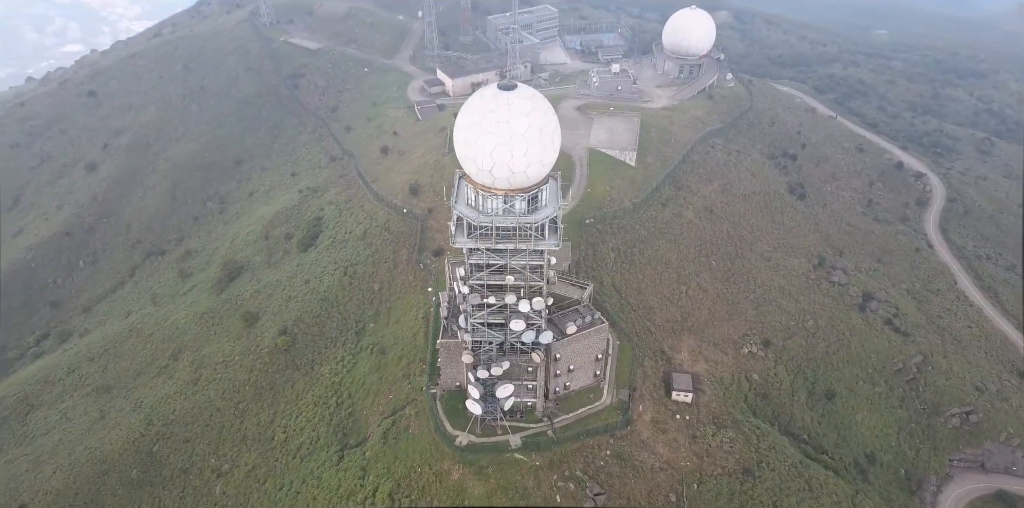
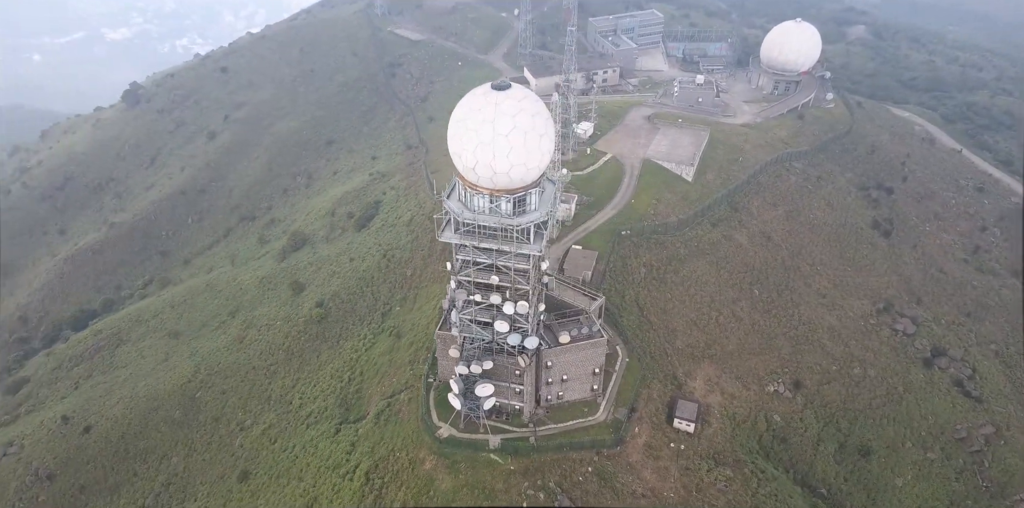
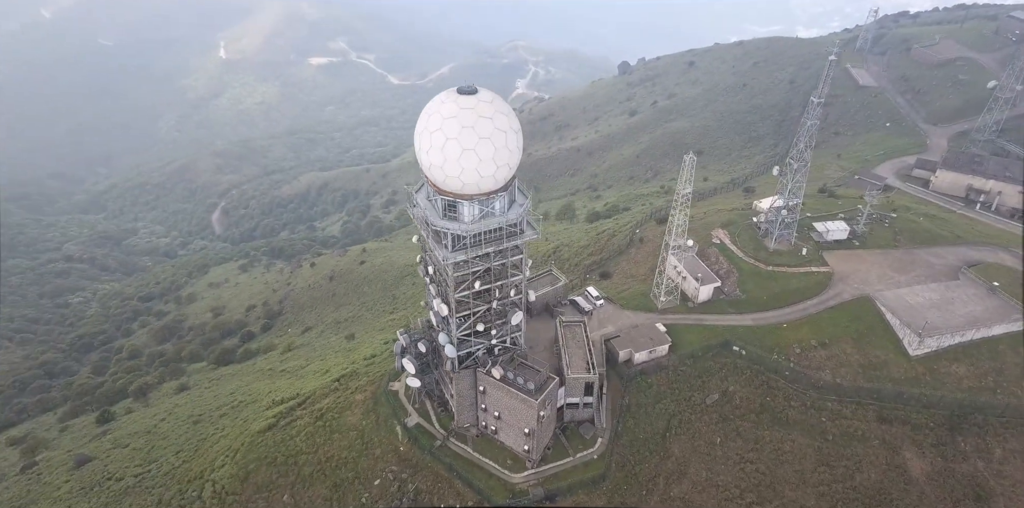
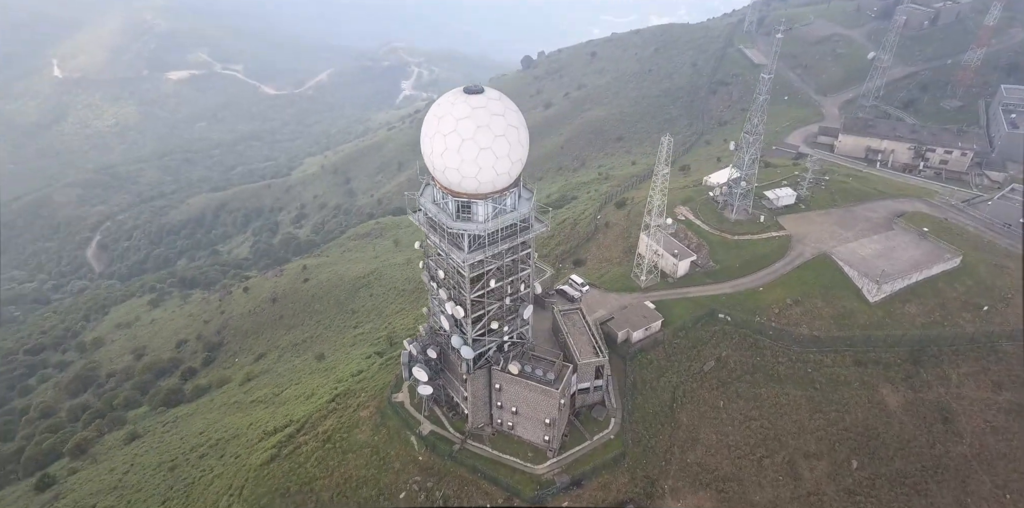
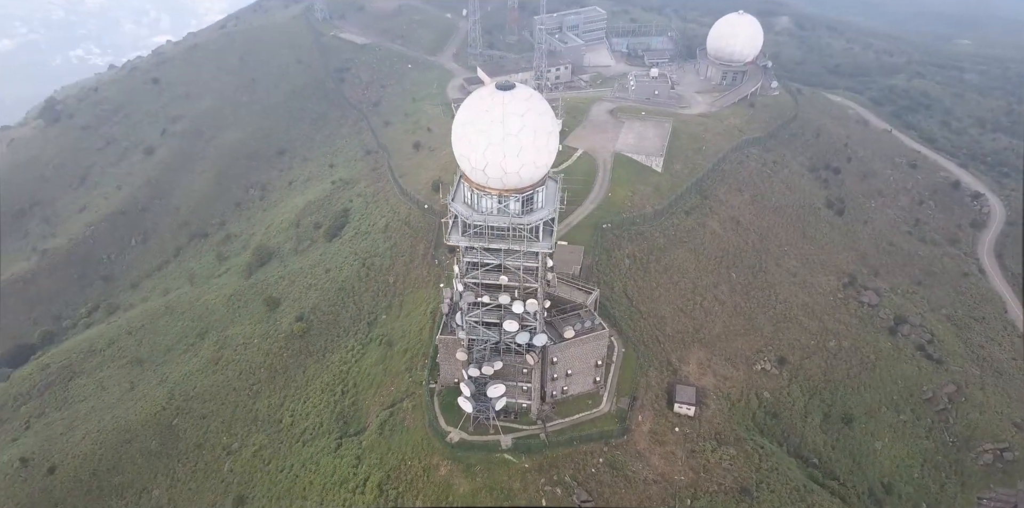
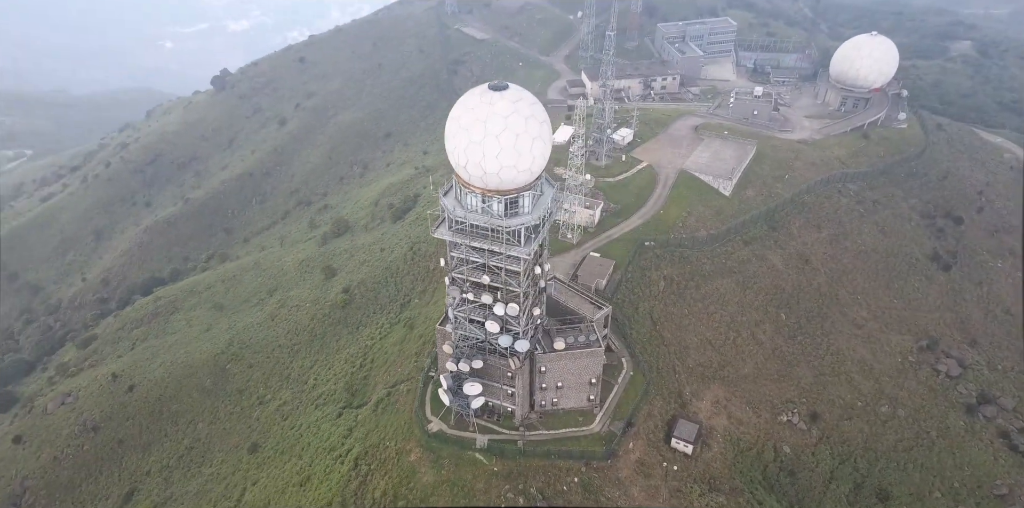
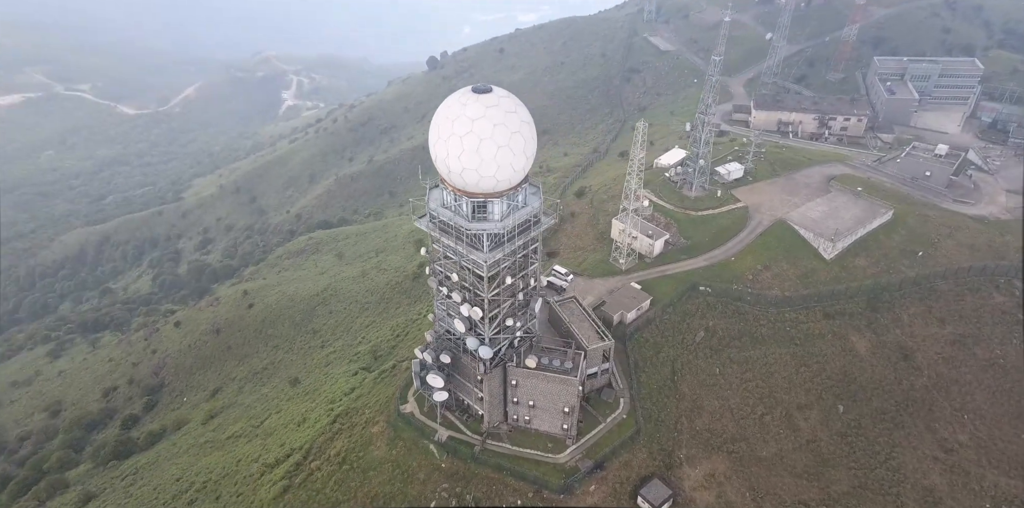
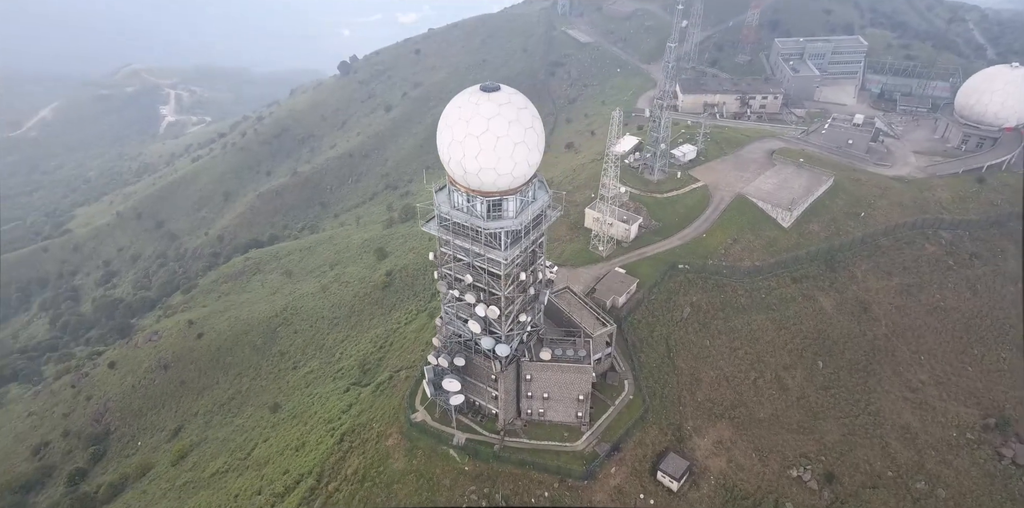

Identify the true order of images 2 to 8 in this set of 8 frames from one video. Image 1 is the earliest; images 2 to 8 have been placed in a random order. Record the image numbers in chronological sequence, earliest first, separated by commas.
5, 2, 6, 8, 7, 4, 3
